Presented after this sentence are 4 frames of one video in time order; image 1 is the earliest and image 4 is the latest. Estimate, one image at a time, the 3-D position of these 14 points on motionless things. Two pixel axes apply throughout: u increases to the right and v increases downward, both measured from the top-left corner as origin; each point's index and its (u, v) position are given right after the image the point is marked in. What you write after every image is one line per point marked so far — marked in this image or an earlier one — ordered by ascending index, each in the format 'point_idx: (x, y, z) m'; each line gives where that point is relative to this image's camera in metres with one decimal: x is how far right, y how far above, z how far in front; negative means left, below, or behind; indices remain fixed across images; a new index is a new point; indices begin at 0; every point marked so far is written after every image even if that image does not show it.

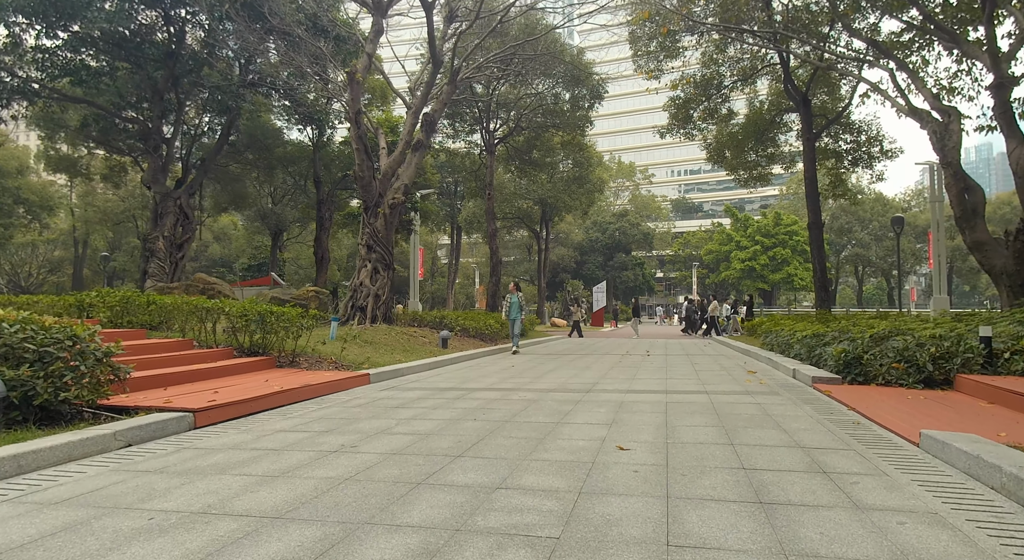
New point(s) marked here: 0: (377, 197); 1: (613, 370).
0: (-3.0, +1.9, +14.7) m
1: (+1.5, -1.3, +9.5) m
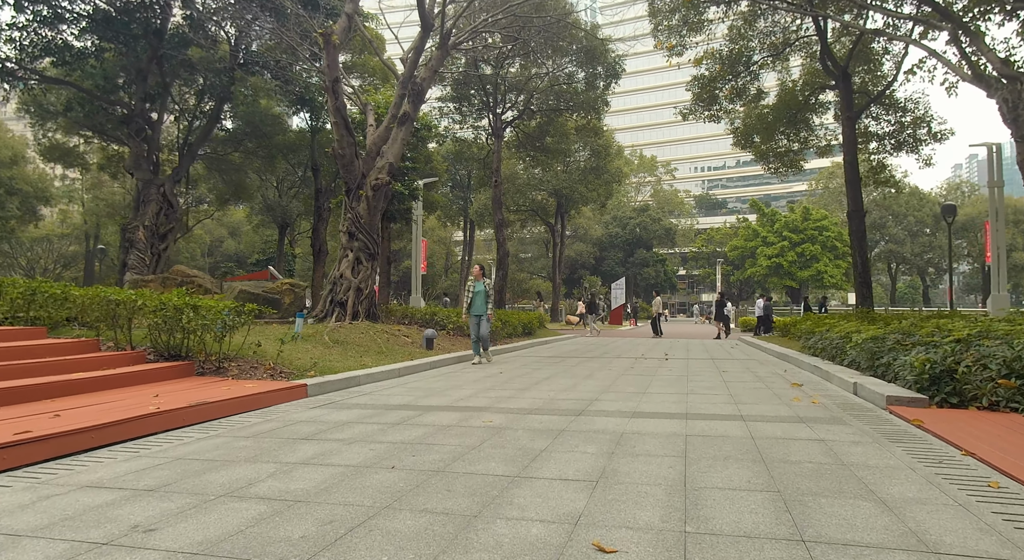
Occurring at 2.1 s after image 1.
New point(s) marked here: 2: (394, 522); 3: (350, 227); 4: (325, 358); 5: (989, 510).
0: (-3.0, +2.0, +13.0) m
1: (+1.3, -1.2, +7.7) m
2: (-0.5, -0.9, +2.6) m
3: (-3.2, +1.1, +13.0) m
4: (-2.4, -1.1, +8.5) m
5: (+2.0, -0.9, +2.7) m
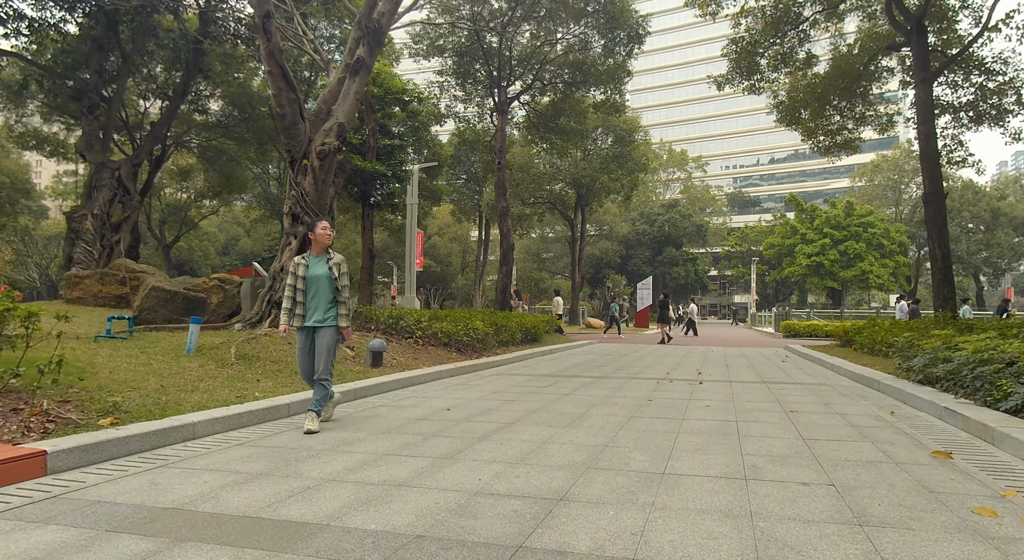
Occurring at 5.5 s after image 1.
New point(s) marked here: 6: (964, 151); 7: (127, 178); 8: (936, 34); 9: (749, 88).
0: (-3.2, +2.1, +10.3) m
1: (+0.9, -1.1, +4.8) m
2: (-1.1, -0.8, -0.3) m
3: (-3.4, +1.2, +10.2) m
4: (-2.8, -1.0, +5.7) m
5: (+1.3, -0.9, -0.3) m
6: (+12.3, +3.5, +17.7) m
7: (-10.6, +2.8, +17.9) m
8: (+11.0, +6.4, +17.0) m
9: (+6.9, +5.6, +19.0) m
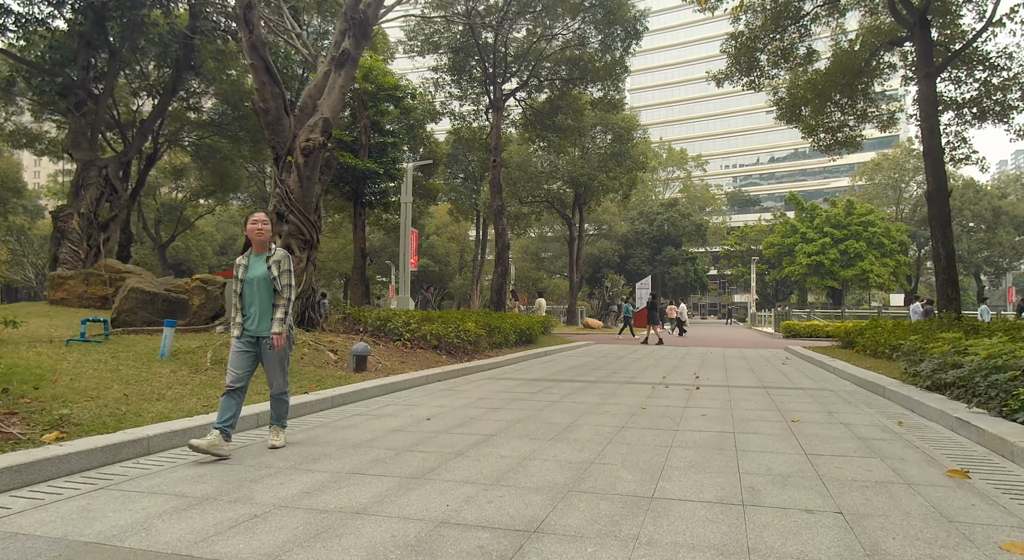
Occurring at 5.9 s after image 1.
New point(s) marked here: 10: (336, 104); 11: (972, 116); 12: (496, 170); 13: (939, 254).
0: (-3.4, +2.1, +9.9) m
1: (+0.7, -1.1, +4.5) m
2: (-1.2, -0.9, -0.6) m
3: (-3.6, +1.1, +9.9) m
4: (-2.9, -1.0, +5.4) m
5: (+1.2, -0.9, -0.6) m
6: (+12.2, +3.5, +17.4) m
7: (-10.7, +2.8, +17.6) m
8: (+10.9, +6.4, +16.6) m
9: (+6.8, +5.6, +18.7) m
10: (-2.6, +2.6, +9.7) m
11: (+12.4, +4.4, +17.5) m
12: (-0.5, +3.3, +19.7) m
13: (+9.0, +0.5, +13.8) m
